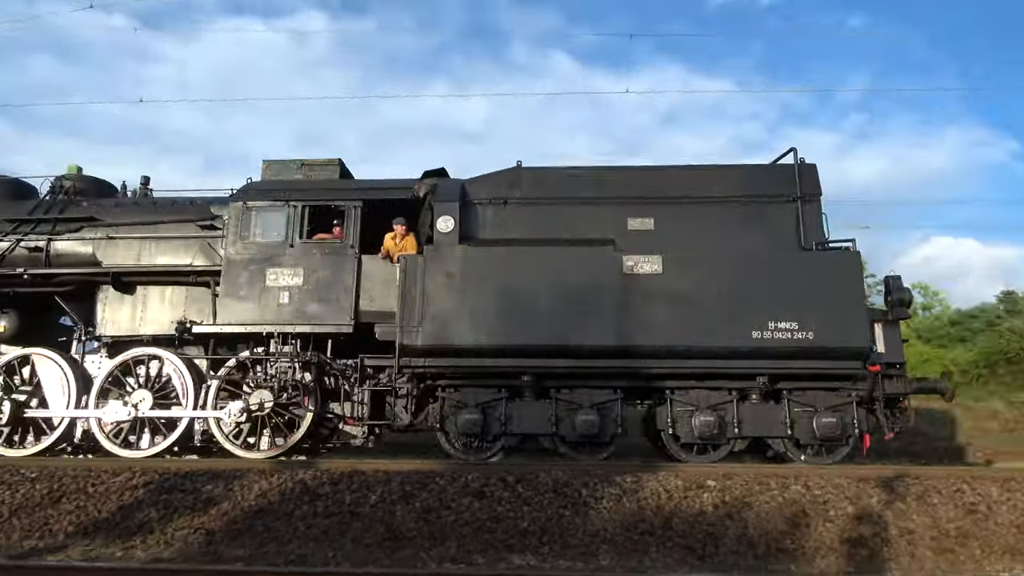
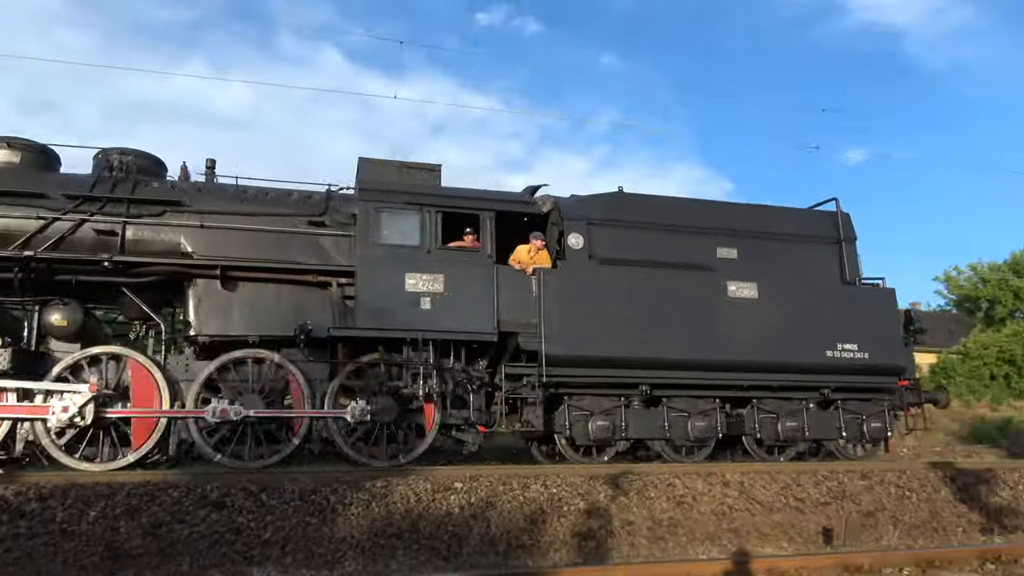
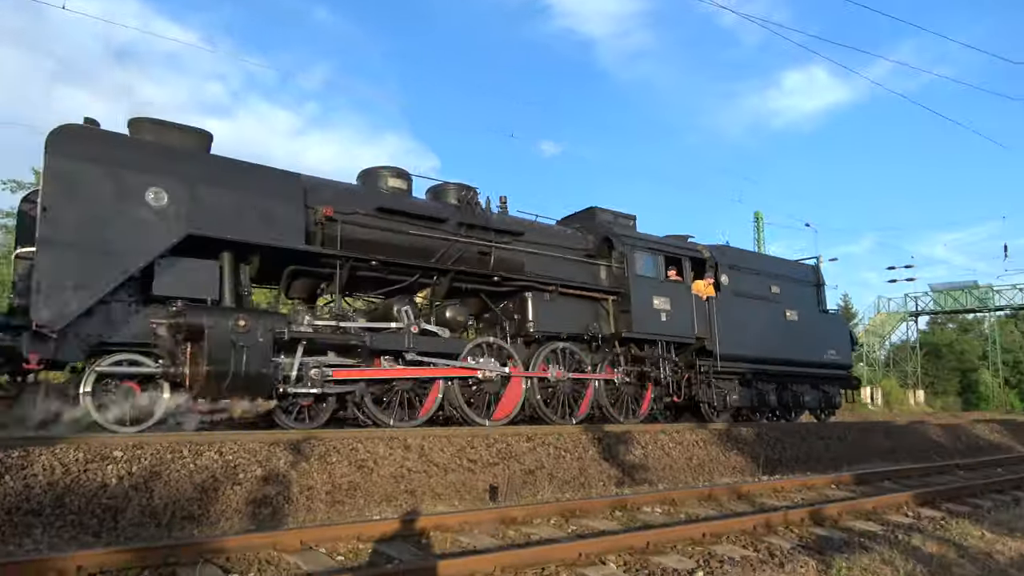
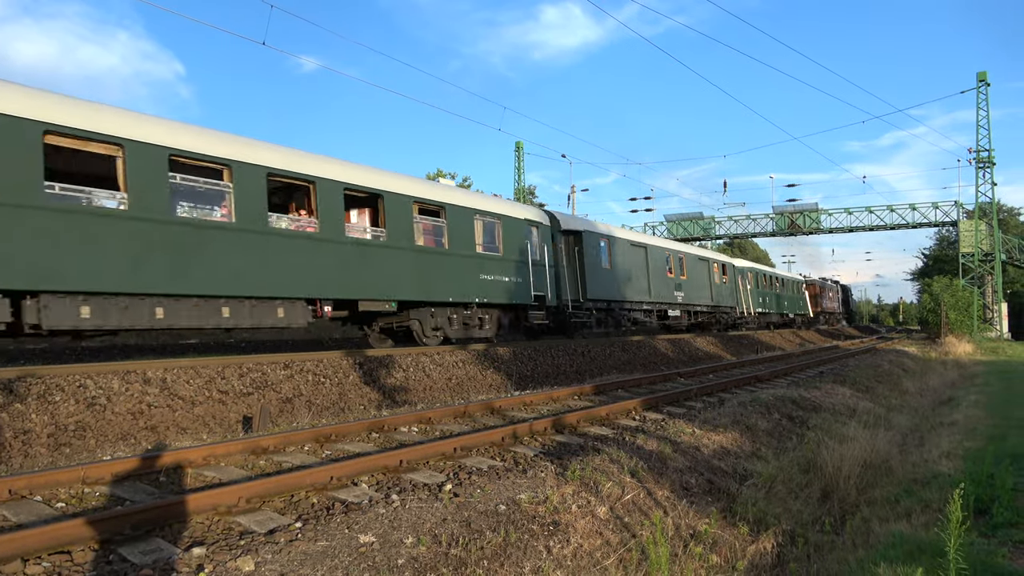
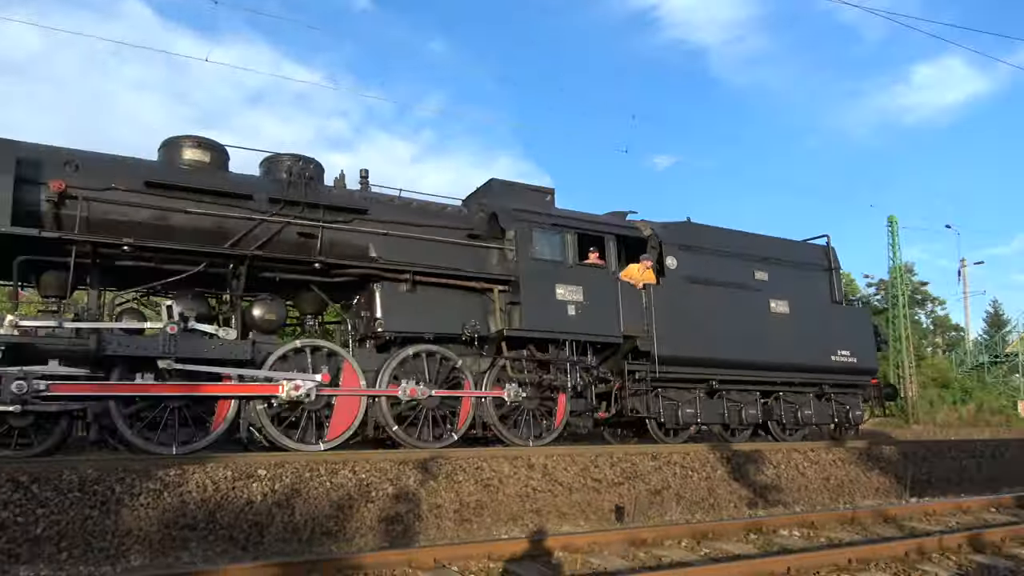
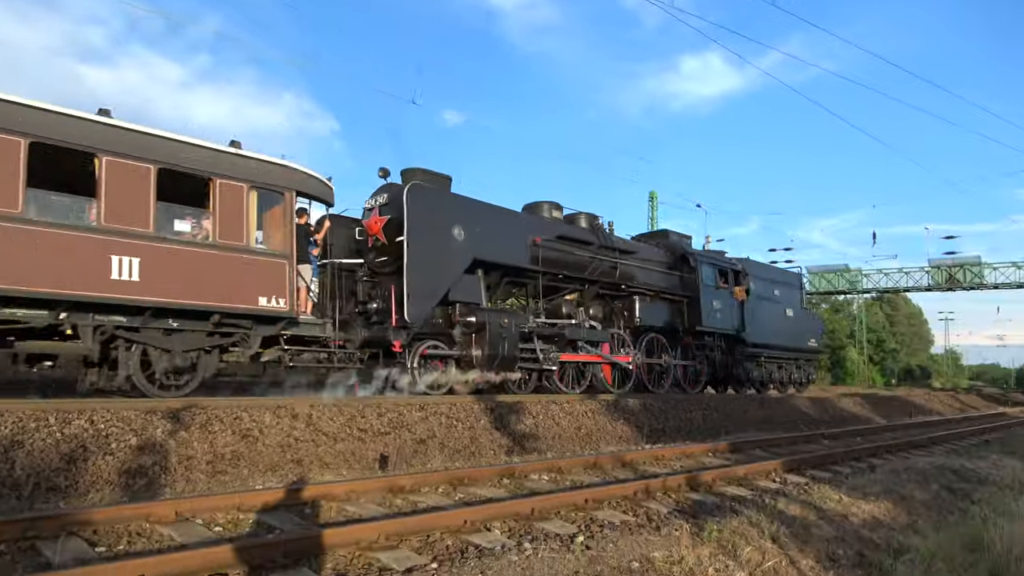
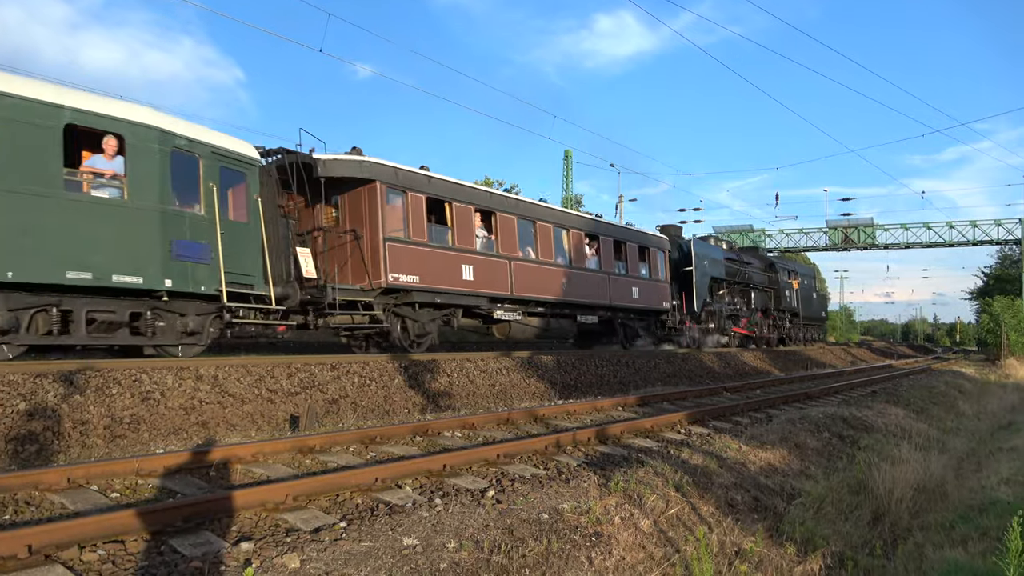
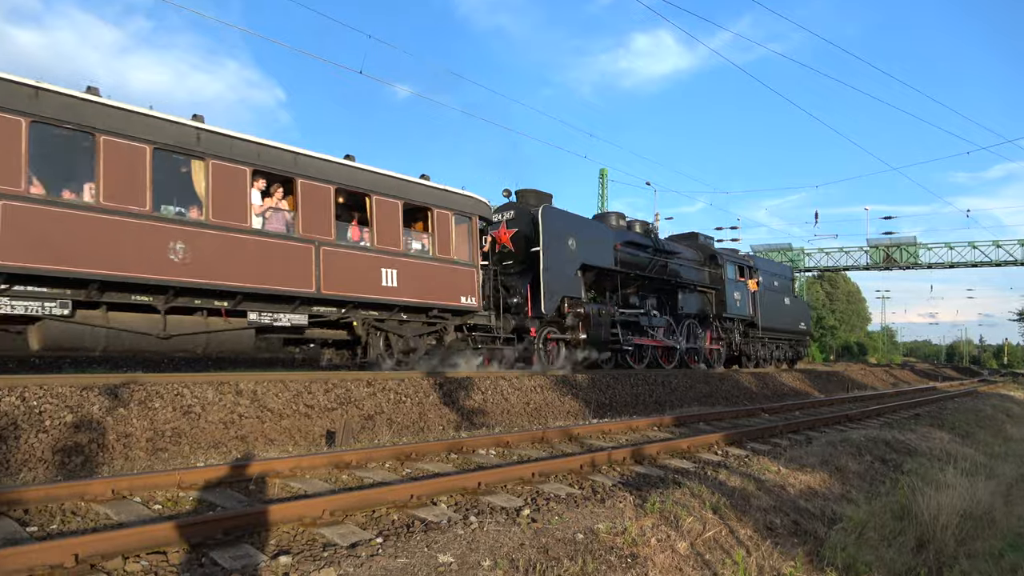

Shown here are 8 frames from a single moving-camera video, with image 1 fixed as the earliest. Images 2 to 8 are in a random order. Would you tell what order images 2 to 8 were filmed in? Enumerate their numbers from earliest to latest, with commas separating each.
2, 5, 3, 6, 8, 7, 4
